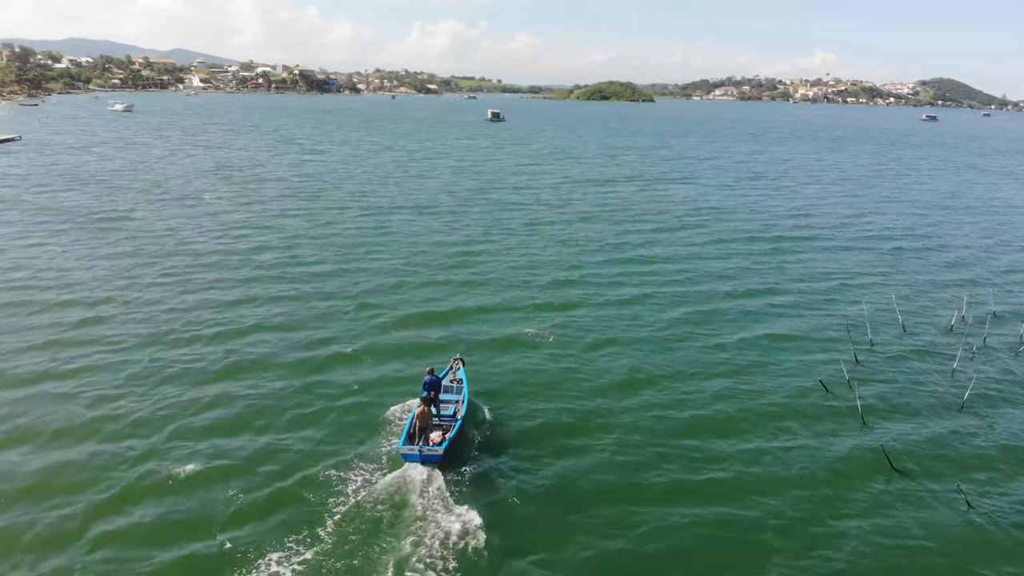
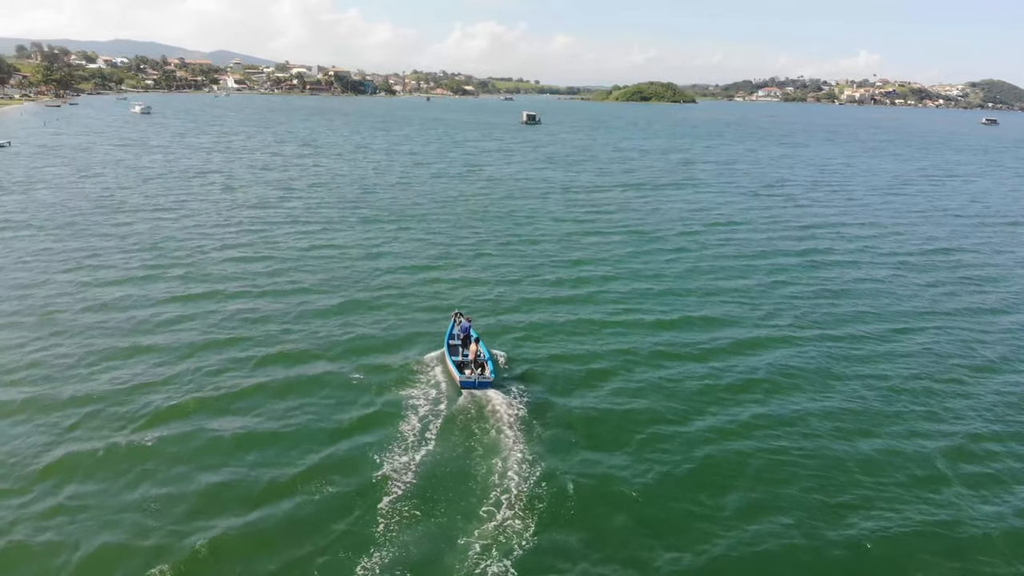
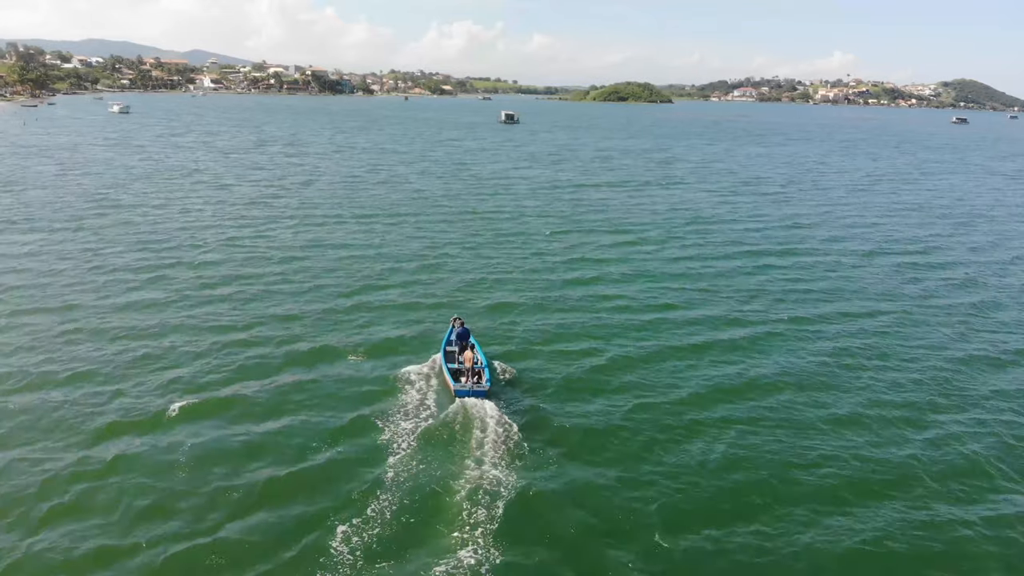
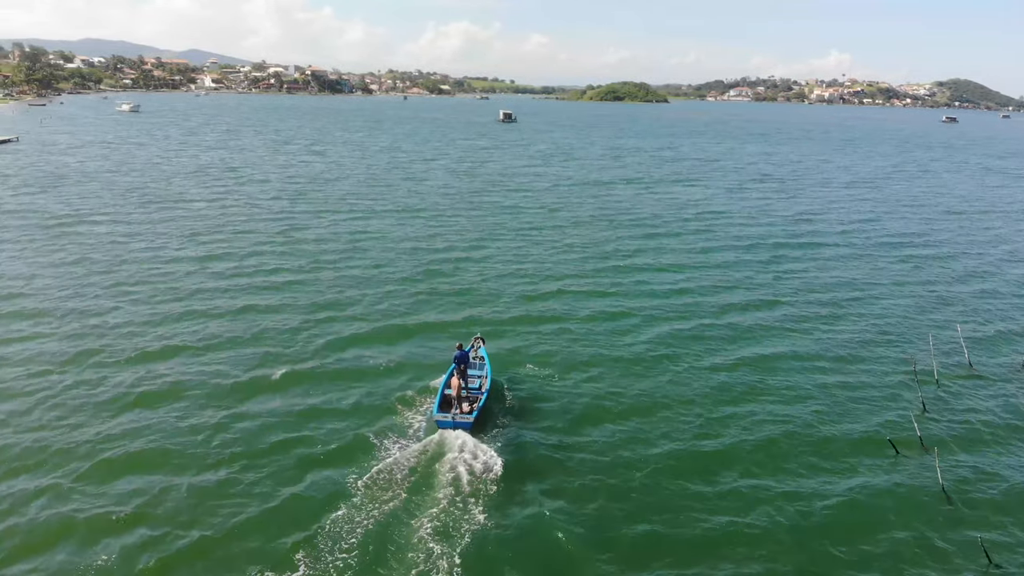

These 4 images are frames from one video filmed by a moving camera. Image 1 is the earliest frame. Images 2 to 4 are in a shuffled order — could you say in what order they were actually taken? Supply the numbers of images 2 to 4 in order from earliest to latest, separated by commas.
4, 3, 2
